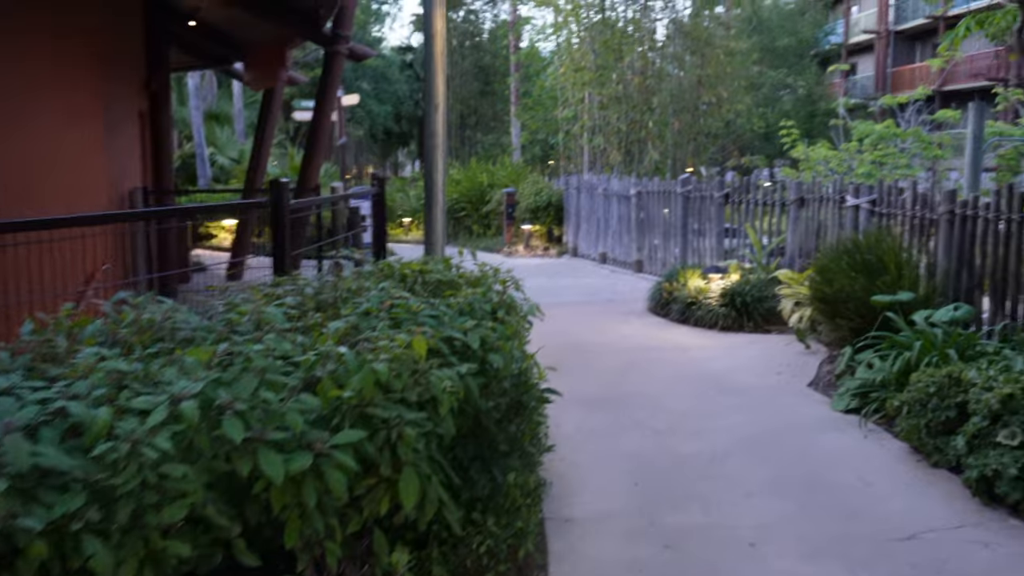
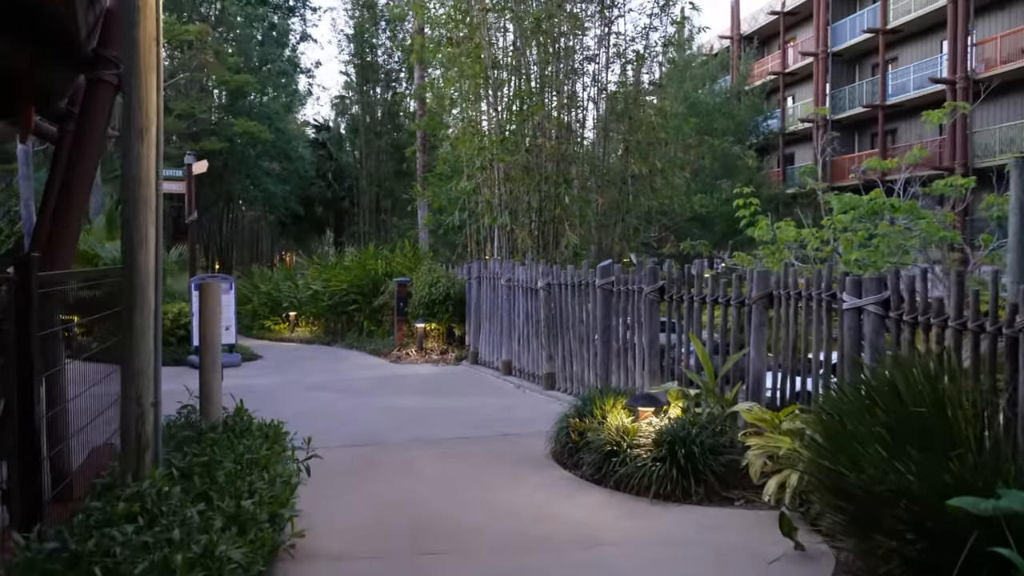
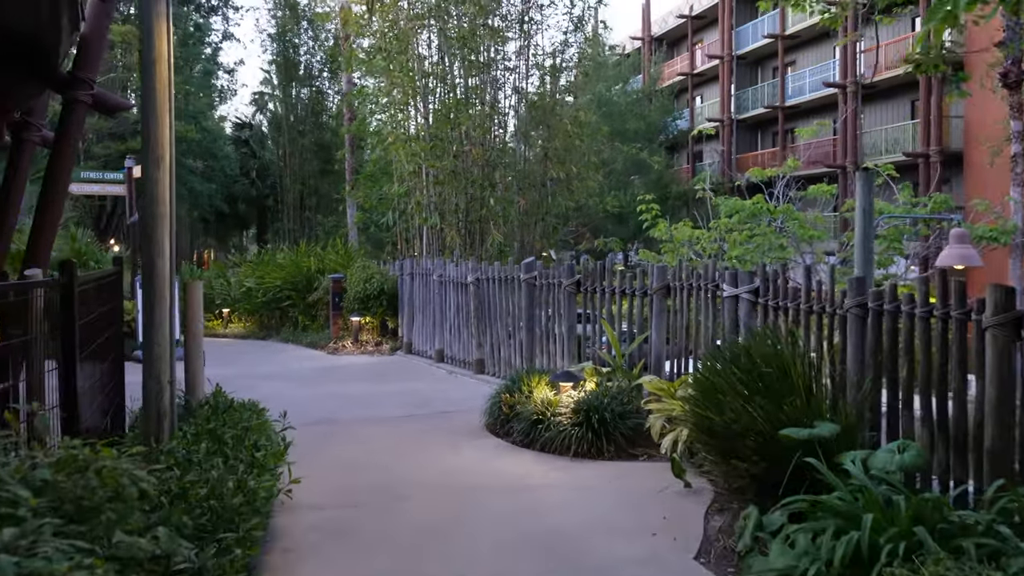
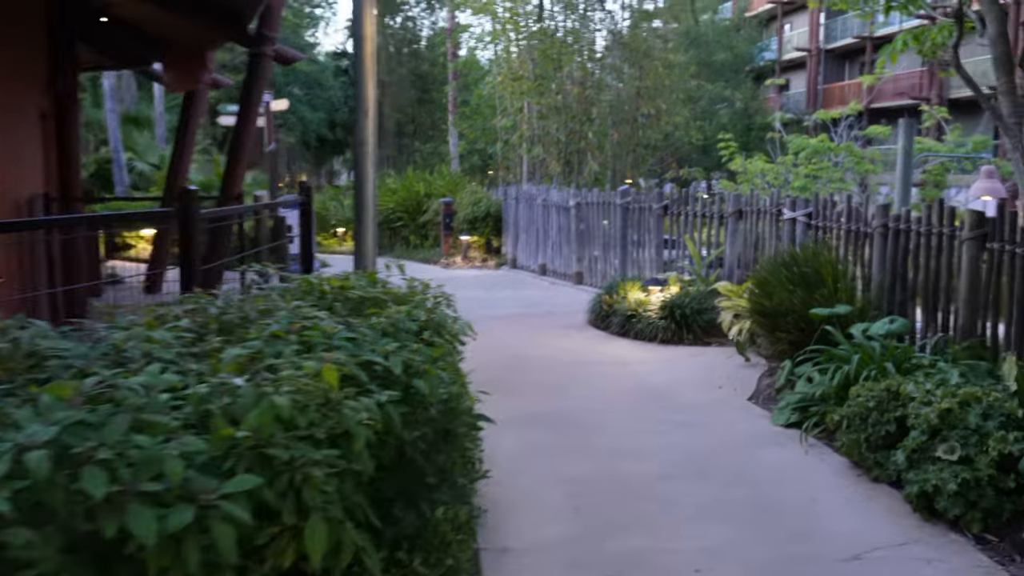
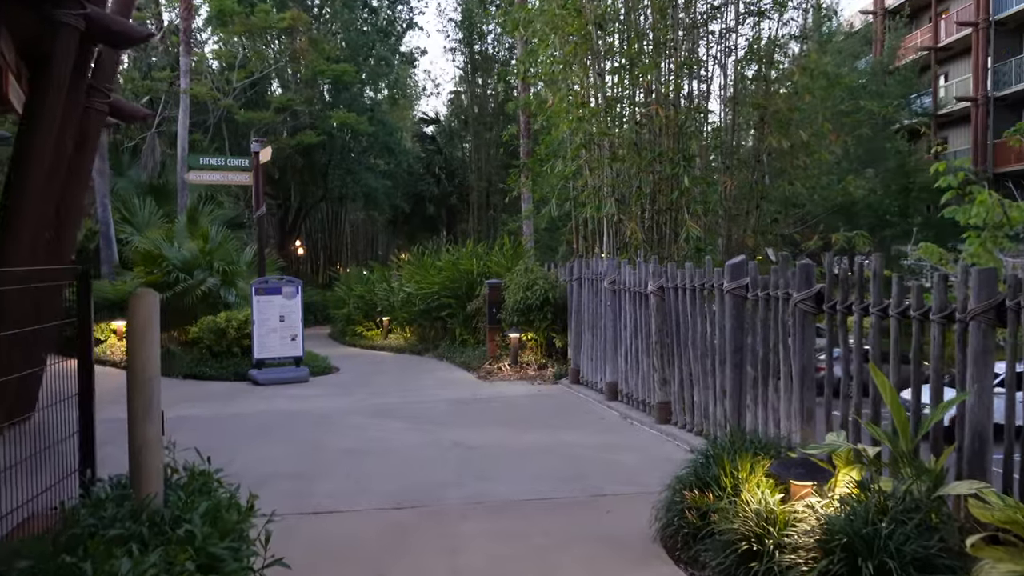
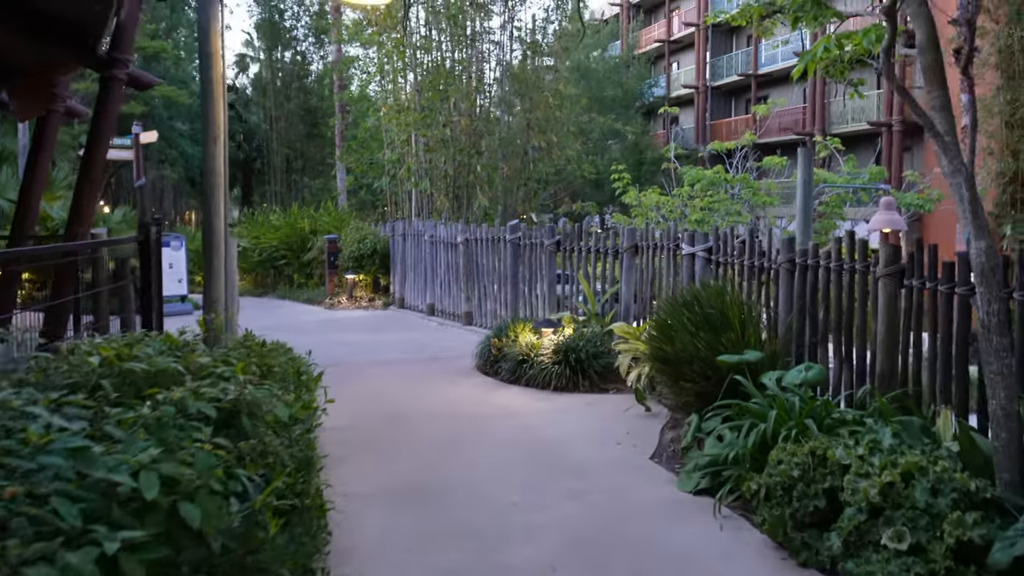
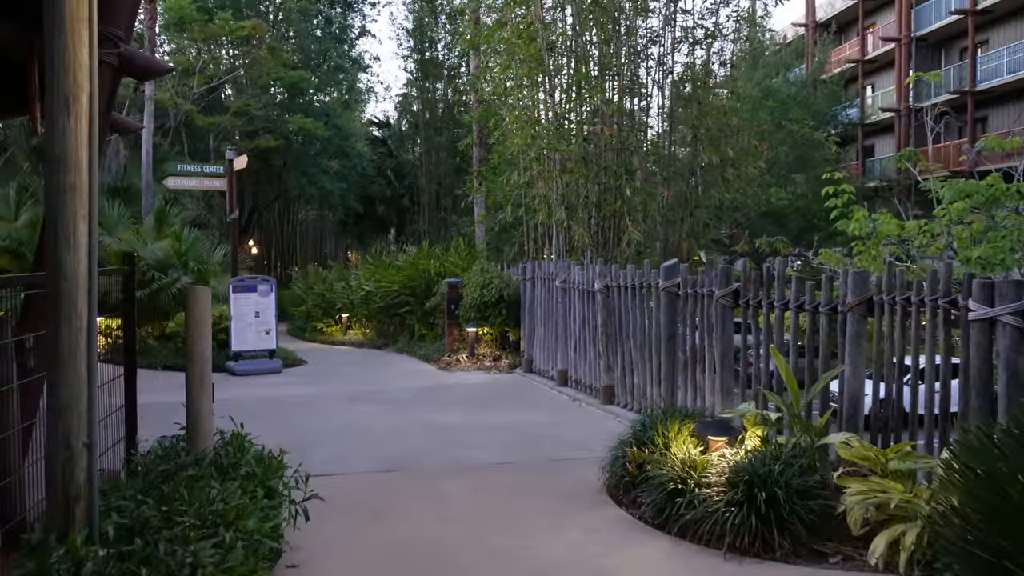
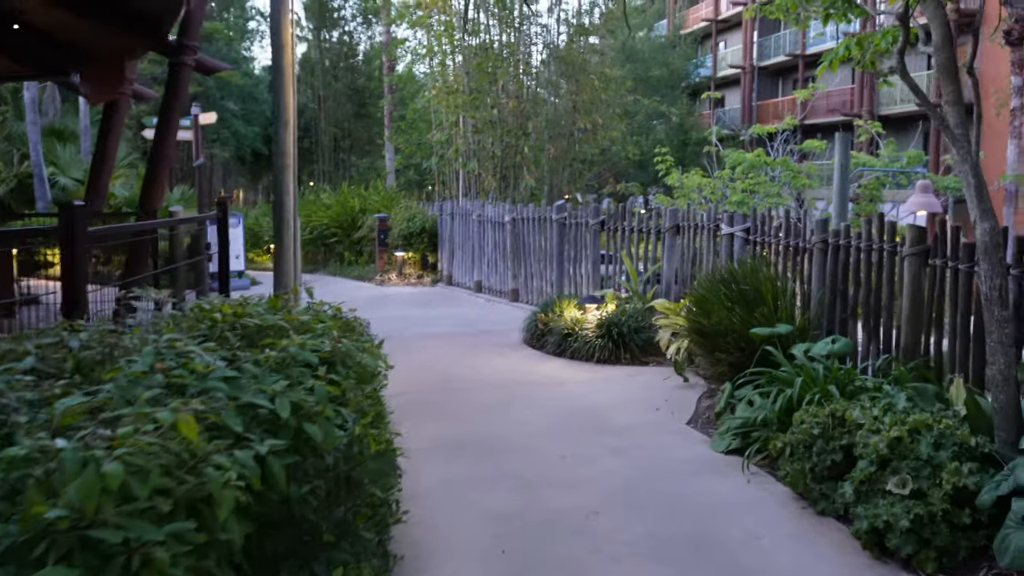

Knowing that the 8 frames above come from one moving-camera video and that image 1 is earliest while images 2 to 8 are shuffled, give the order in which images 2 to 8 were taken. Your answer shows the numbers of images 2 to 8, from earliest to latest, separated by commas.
4, 8, 6, 3, 2, 7, 5
